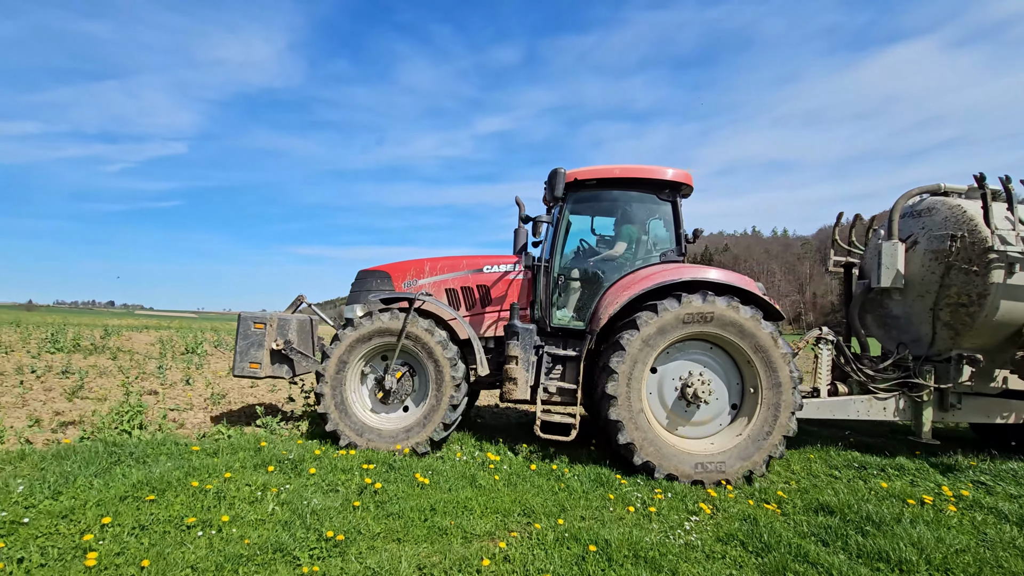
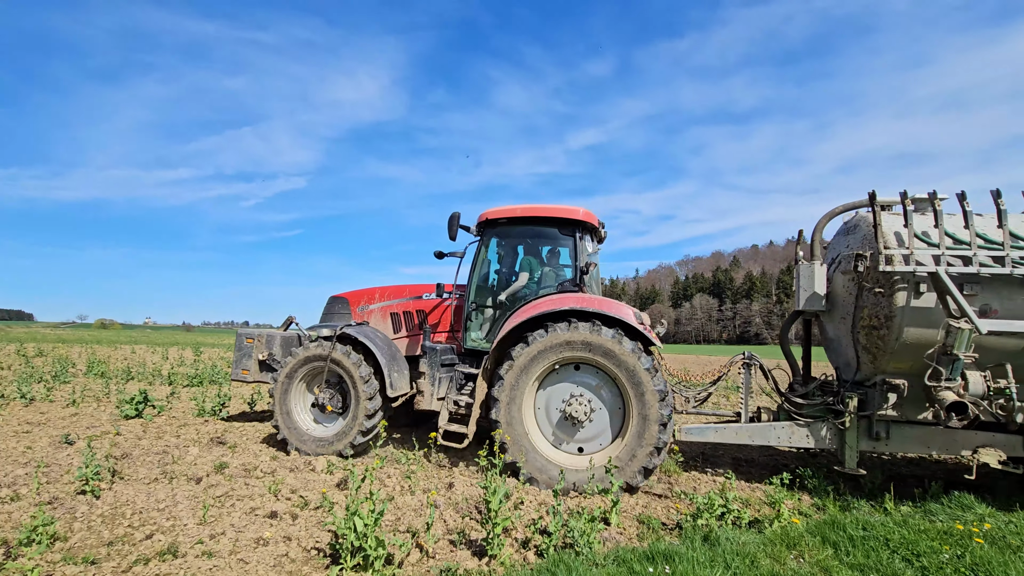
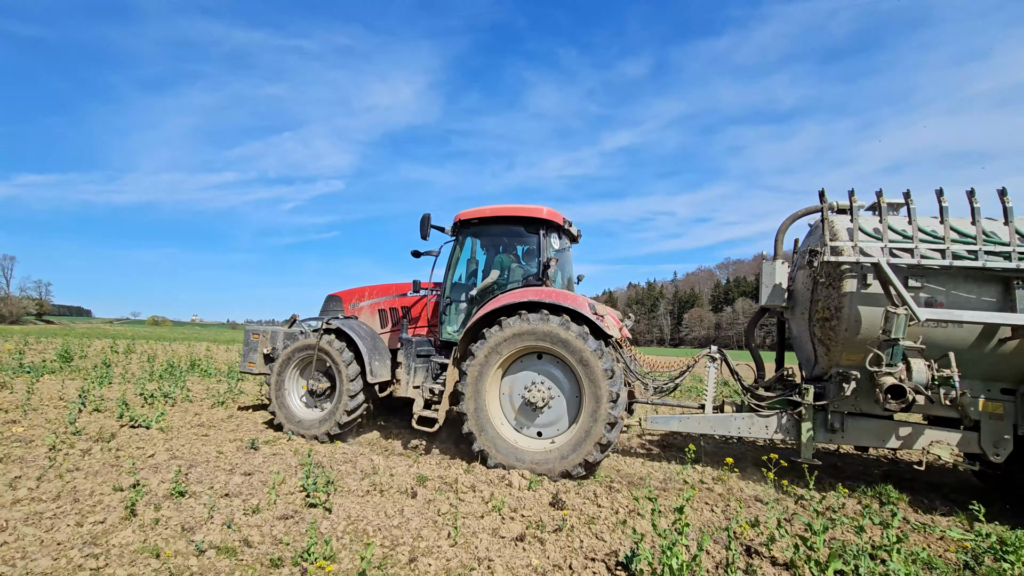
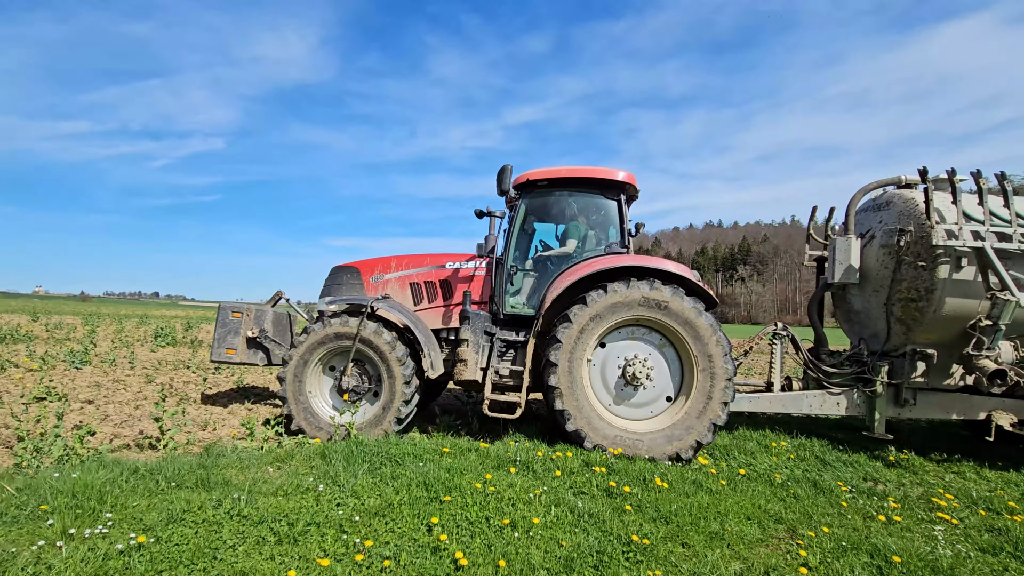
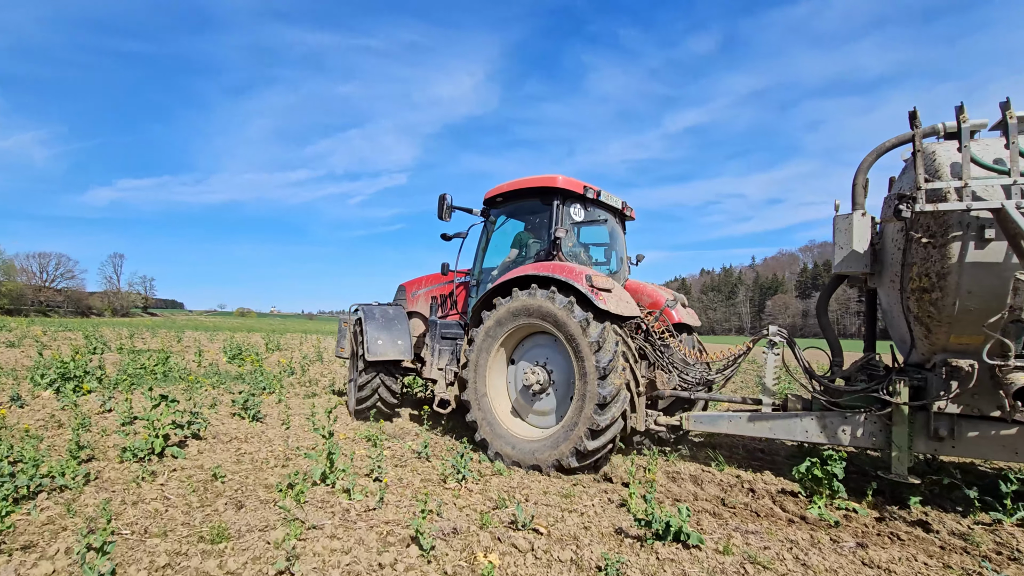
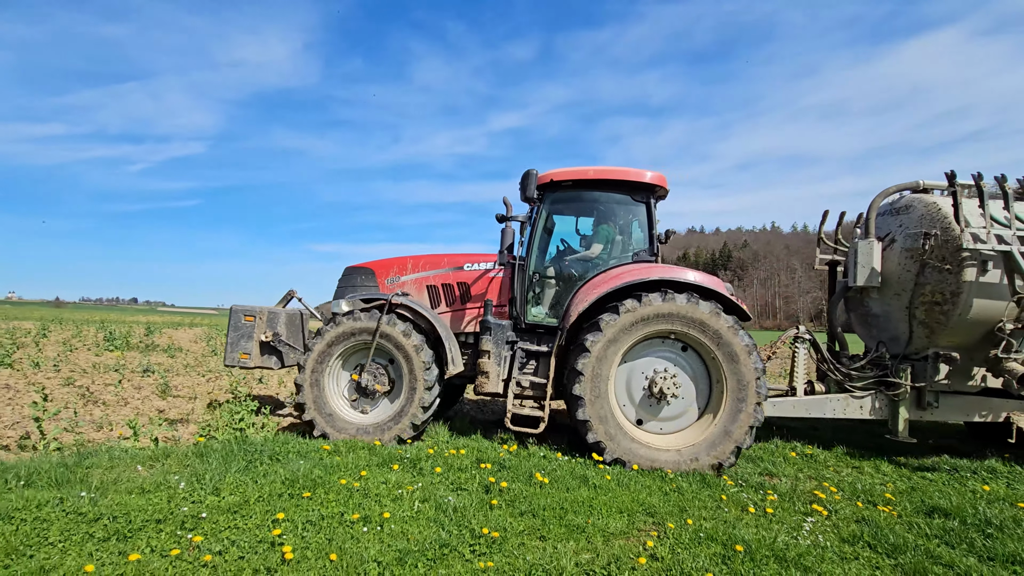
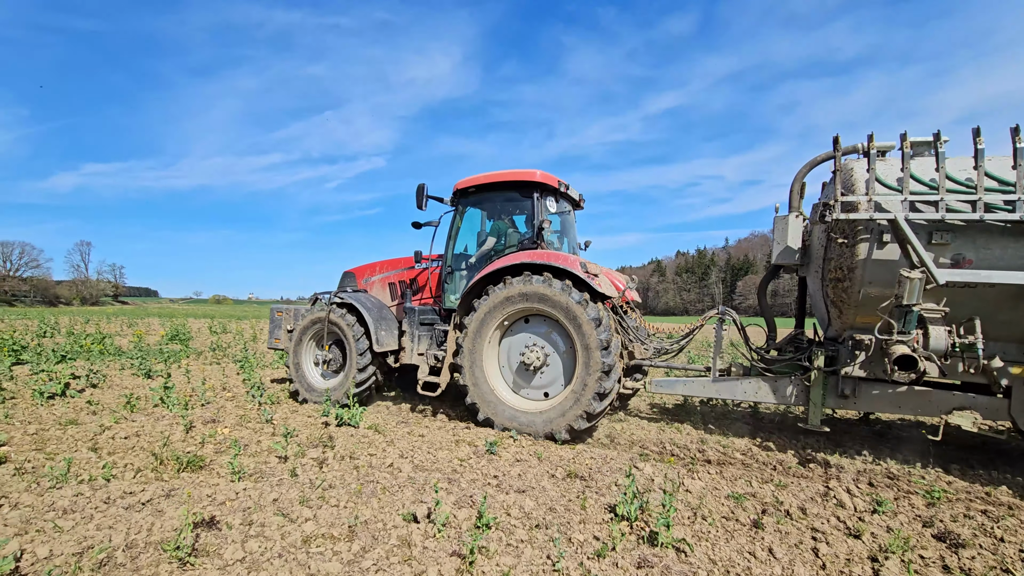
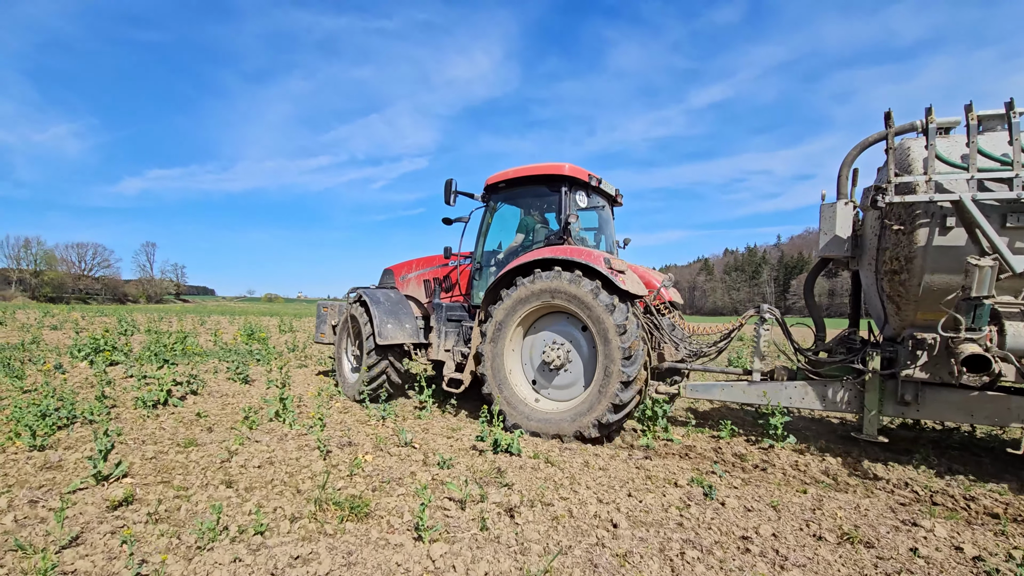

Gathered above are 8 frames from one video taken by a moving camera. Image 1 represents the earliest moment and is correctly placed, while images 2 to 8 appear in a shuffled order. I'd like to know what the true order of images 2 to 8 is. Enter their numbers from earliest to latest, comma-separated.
6, 4, 2, 3, 7, 8, 5
